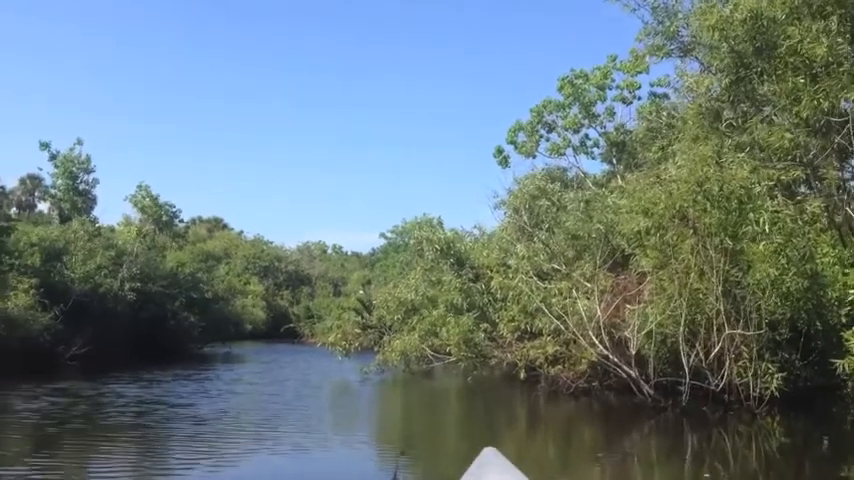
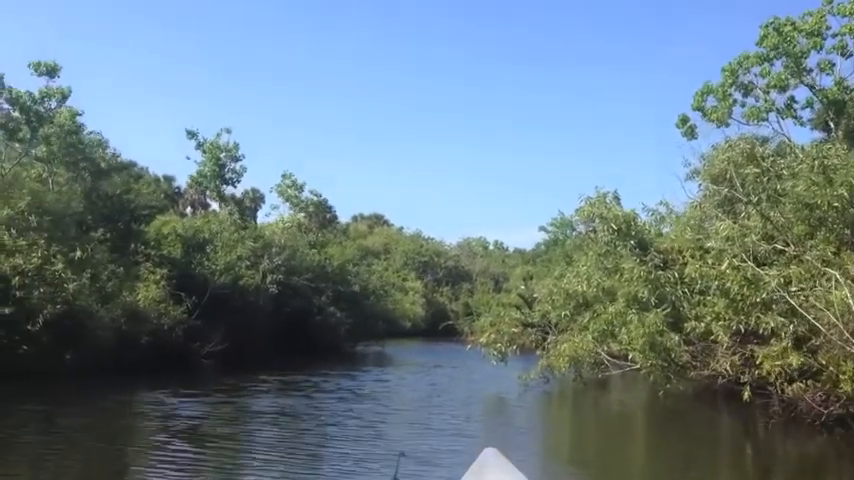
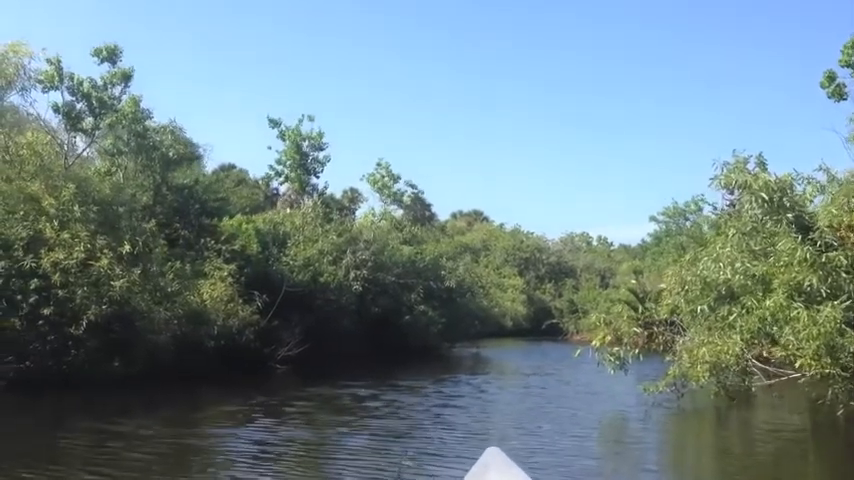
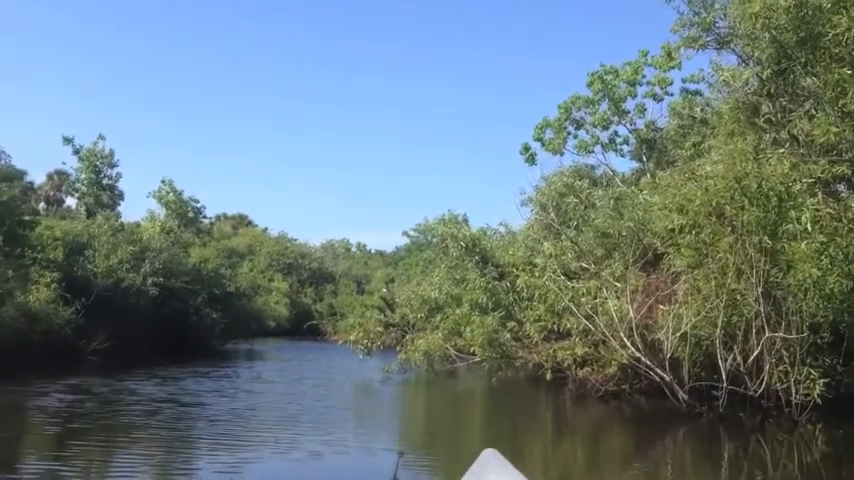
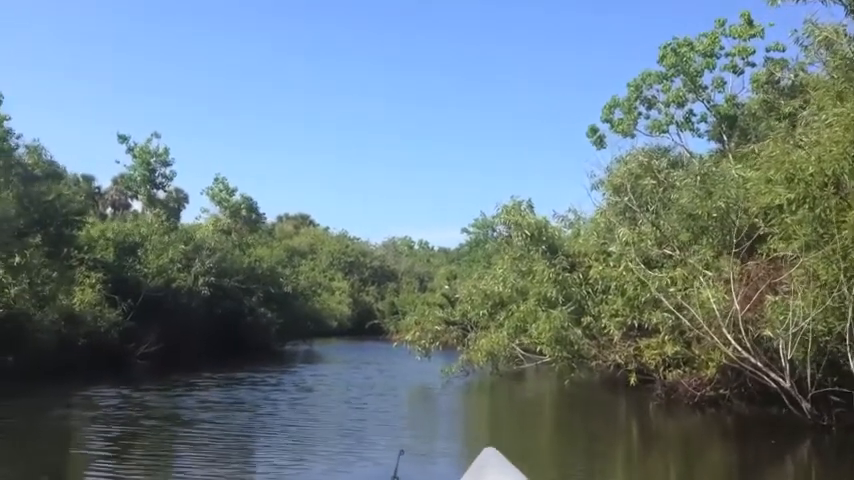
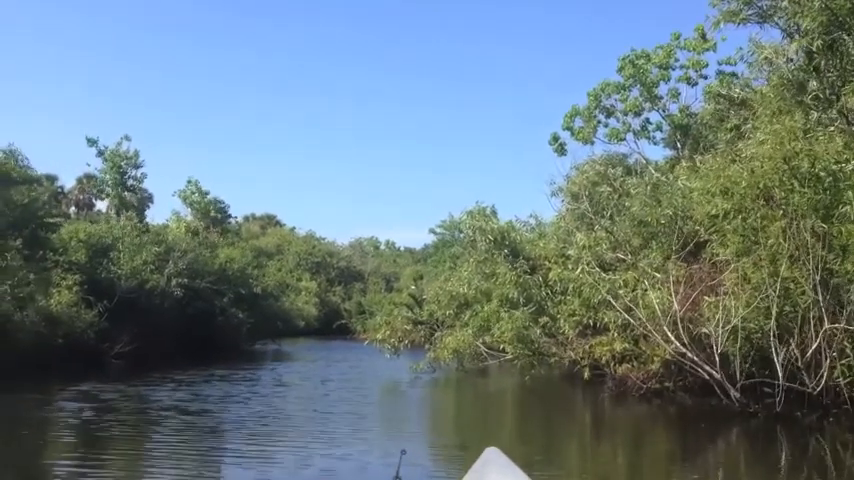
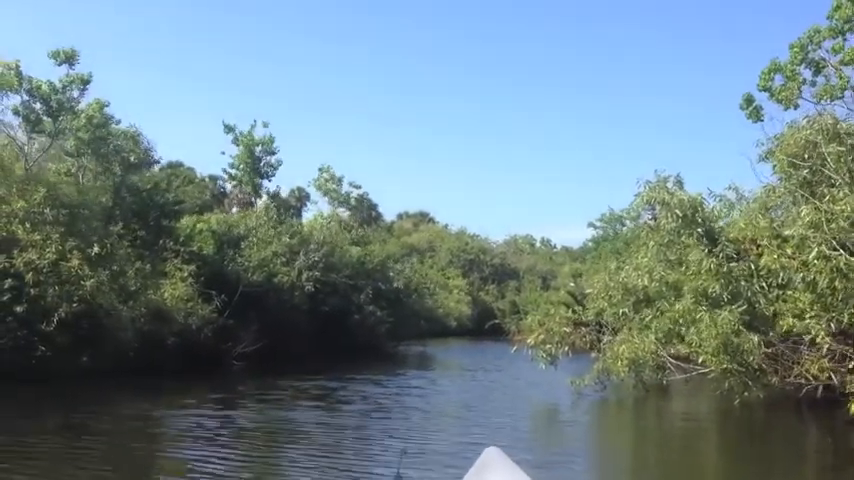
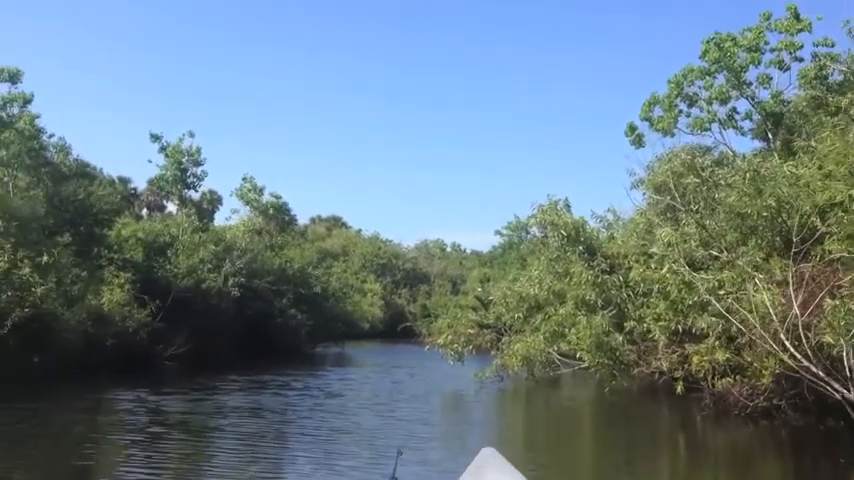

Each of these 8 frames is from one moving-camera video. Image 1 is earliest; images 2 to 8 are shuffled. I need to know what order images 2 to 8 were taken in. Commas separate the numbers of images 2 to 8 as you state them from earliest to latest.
4, 6, 5, 8, 2, 7, 3
